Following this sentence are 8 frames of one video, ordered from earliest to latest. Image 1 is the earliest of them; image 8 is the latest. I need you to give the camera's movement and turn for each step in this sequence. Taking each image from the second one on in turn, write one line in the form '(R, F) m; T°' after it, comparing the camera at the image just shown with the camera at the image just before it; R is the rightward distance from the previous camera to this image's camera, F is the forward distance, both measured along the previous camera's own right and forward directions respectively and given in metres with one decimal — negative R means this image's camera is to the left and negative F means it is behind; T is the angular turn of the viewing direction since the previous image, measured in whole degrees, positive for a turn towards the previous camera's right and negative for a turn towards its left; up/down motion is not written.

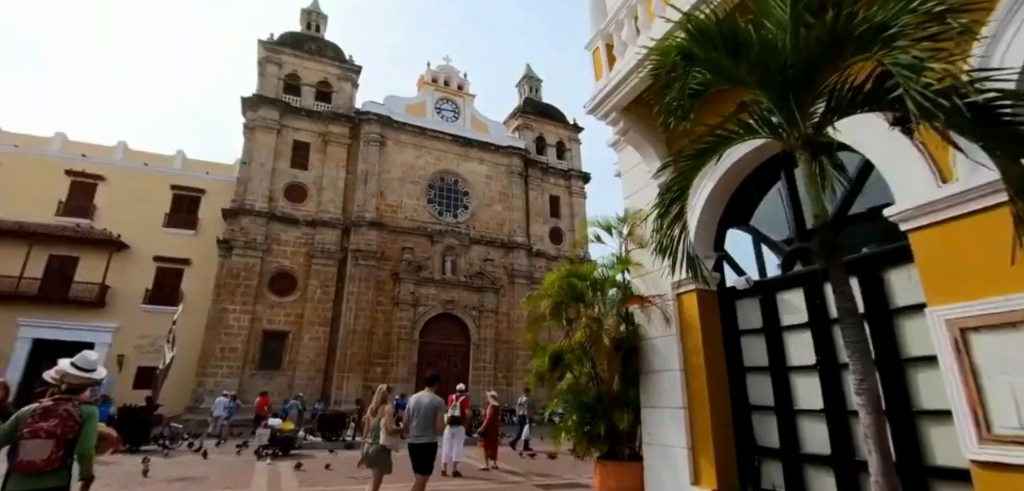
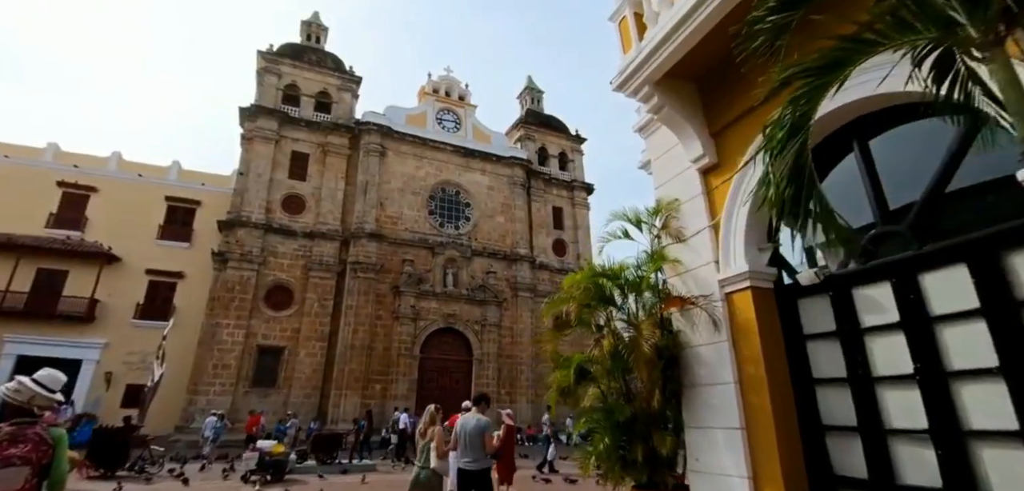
(-0.2, +0.6) m; 0°
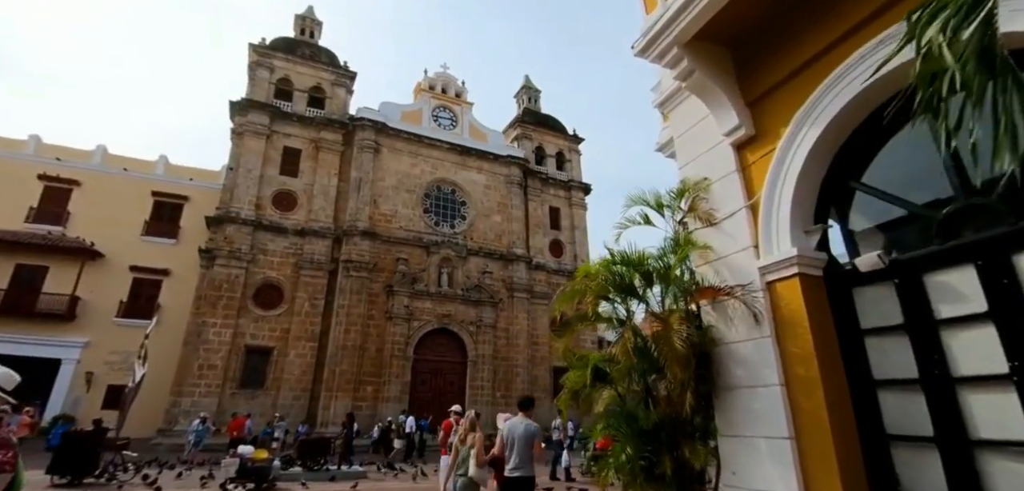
(-0.1, +0.5) m; +1°
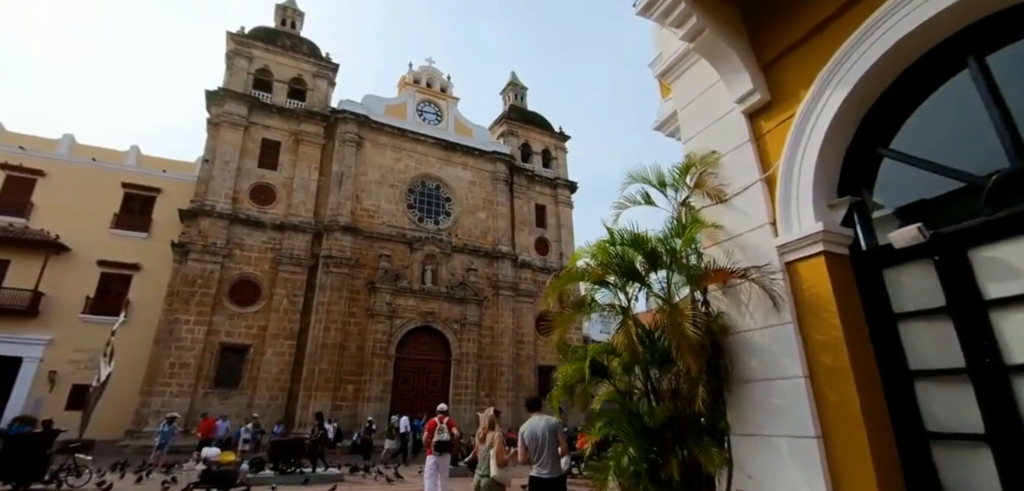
(0.0, +0.4) m; +2°
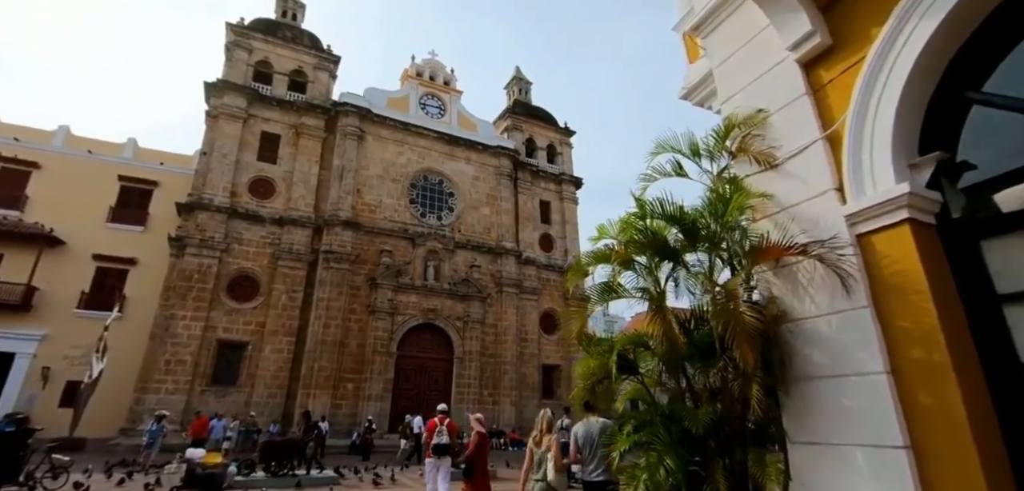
(-0.1, +0.5) m; 0°
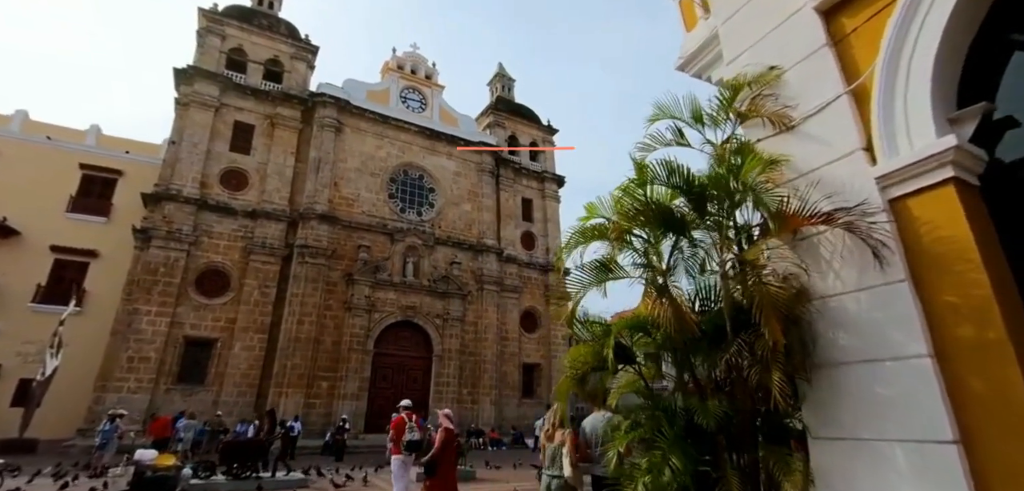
(0.0, +0.4) m; +2°
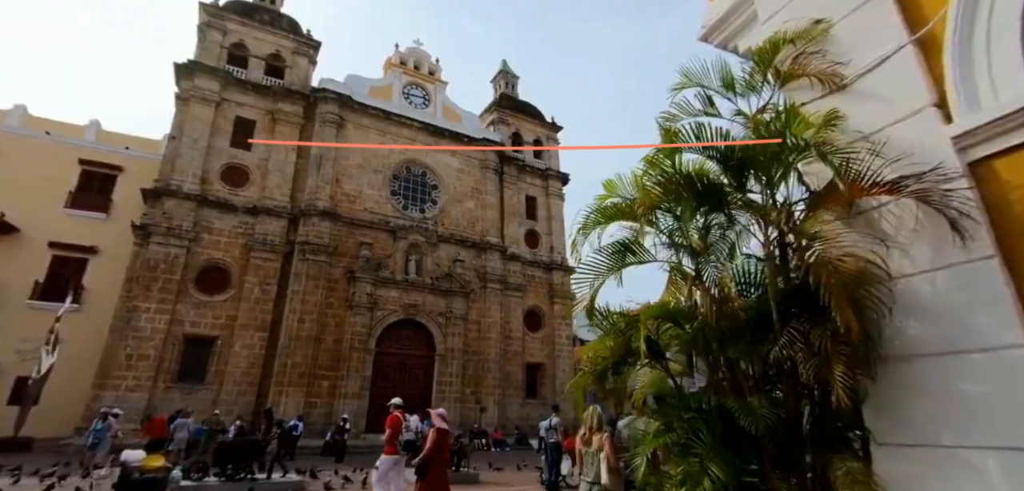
(0.0, +0.3) m; 0°
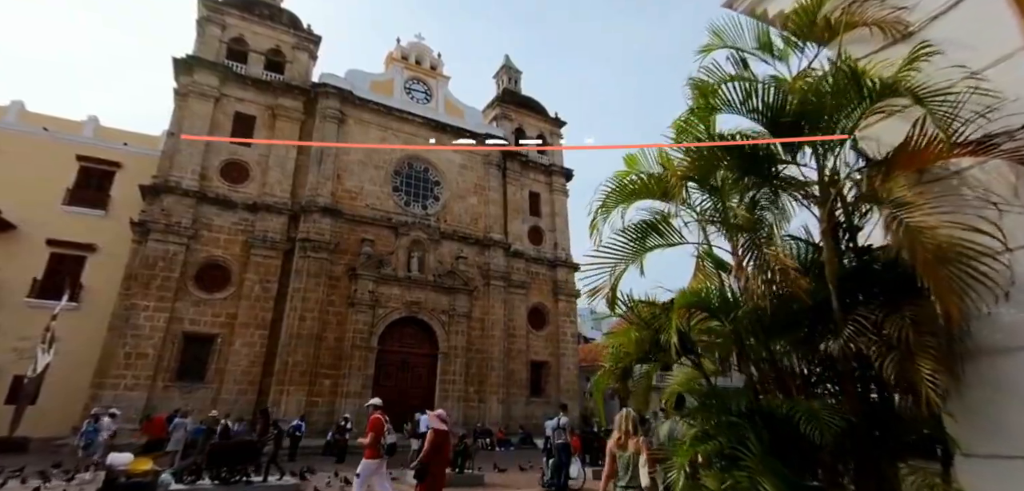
(0.0, +0.3) m; 0°
